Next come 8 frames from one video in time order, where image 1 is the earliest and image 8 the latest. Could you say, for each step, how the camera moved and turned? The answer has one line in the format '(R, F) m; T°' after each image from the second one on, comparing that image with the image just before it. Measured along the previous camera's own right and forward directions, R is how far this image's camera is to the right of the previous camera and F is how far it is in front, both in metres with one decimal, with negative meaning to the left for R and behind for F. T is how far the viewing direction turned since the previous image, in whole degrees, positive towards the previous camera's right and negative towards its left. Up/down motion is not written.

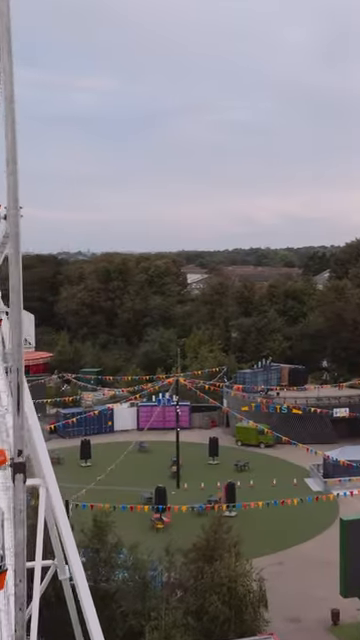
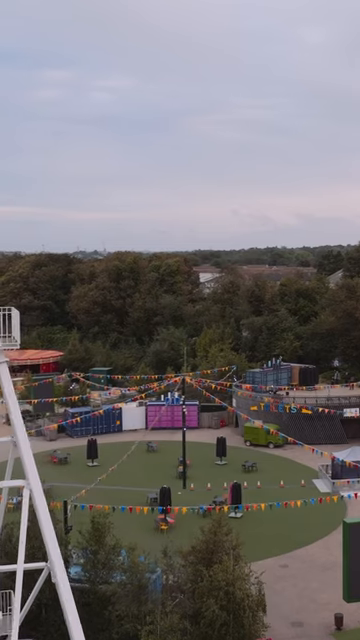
(+0.3, +0.2) m; -1°
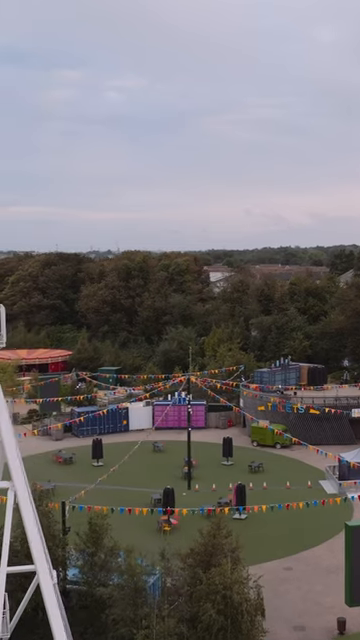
(+0.3, +0.2) m; -1°
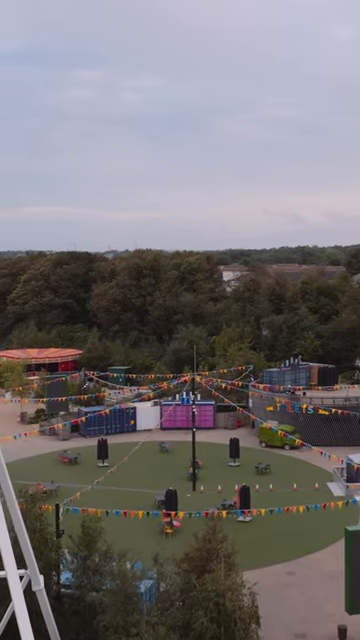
(+0.4, +0.3) m; -1°
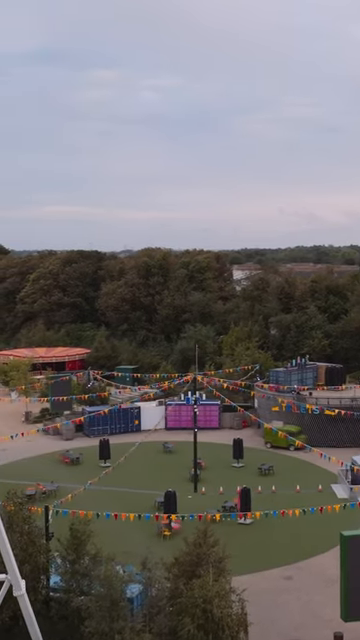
(+0.4, +0.3) m; -1°
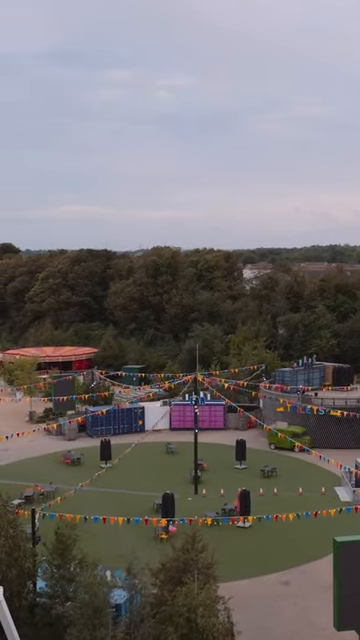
(+0.5, +0.4) m; -1°
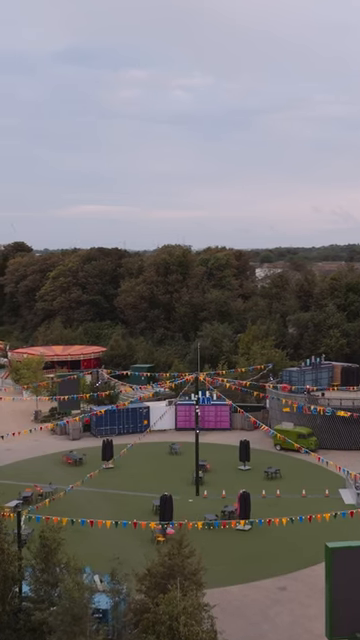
(+0.5, +0.4) m; -1°
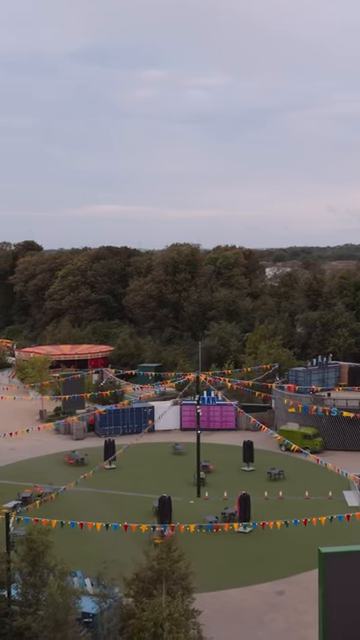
(+0.4, +0.3) m; -1°
